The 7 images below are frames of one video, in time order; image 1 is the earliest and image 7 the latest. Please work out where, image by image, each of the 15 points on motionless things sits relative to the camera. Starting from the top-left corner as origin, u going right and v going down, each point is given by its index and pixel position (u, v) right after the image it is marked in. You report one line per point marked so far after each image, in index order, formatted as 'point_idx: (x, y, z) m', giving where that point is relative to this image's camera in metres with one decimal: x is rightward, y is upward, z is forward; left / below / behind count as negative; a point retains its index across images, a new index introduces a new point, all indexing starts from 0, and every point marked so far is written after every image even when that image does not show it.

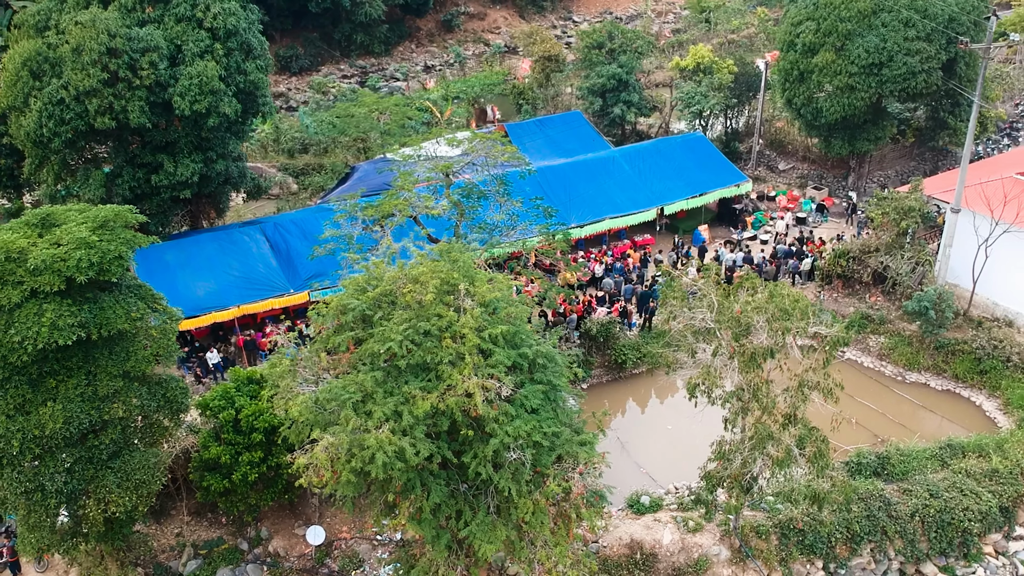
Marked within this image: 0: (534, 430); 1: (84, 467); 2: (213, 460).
0: (+0.3, -1.8, +9.7) m
1: (-5.6, -2.3, +9.9) m
2: (-4.6, -2.6, +11.7) m
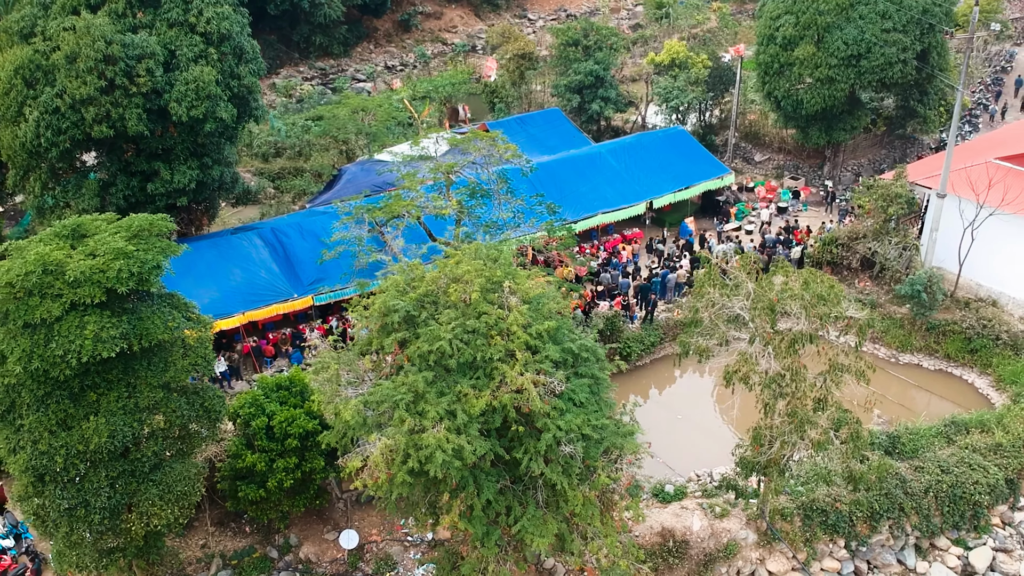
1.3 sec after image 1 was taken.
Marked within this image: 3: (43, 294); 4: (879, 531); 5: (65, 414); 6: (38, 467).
0: (+0.9, -1.7, +9.8) m
1: (-4.9, -2.5, +9.7) m
2: (-4.0, -2.7, +11.6) m
3: (-5.6, -0.1, +9.1) m
4: (+6.8, -4.5, +14.1) m
5: (-5.4, -1.5, +9.3) m
6: (-5.7, -2.2, +9.2) m
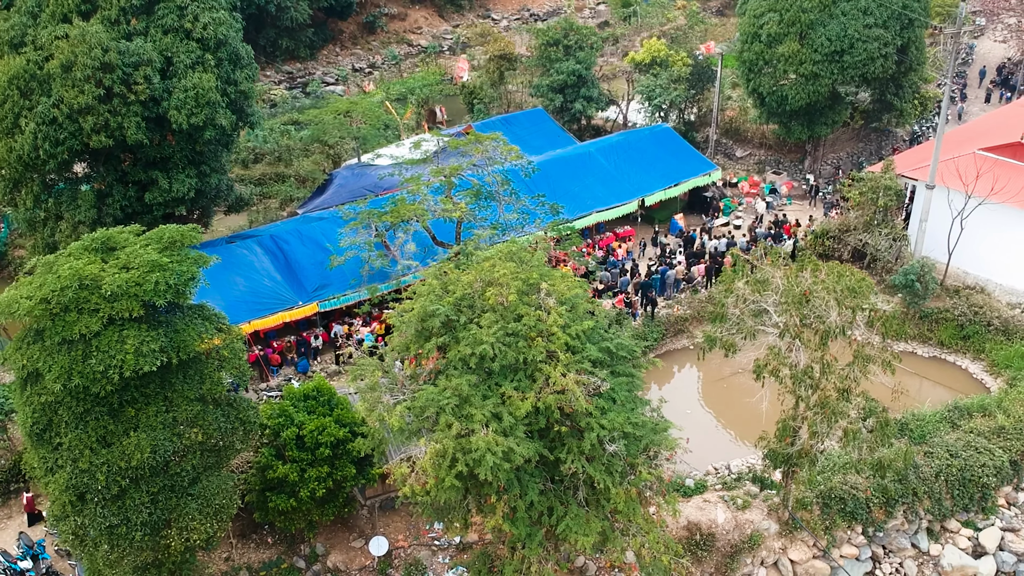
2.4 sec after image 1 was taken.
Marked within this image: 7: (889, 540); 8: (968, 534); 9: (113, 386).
0: (+1.5, -1.7, +9.9) m
1: (-4.4, -2.6, +9.6) m
2: (-3.5, -2.9, +11.5) m
3: (-5.0, -0.2, +8.9) m
4: (+7.2, -4.3, +14.4) m
5: (-4.9, -1.7, +9.1) m
6: (-5.1, -2.3, +9.0) m
7: (+7.2, -4.8, +14.5) m
8: (+8.9, -4.8, +14.9) m
9: (-4.7, -1.2, +9.0) m
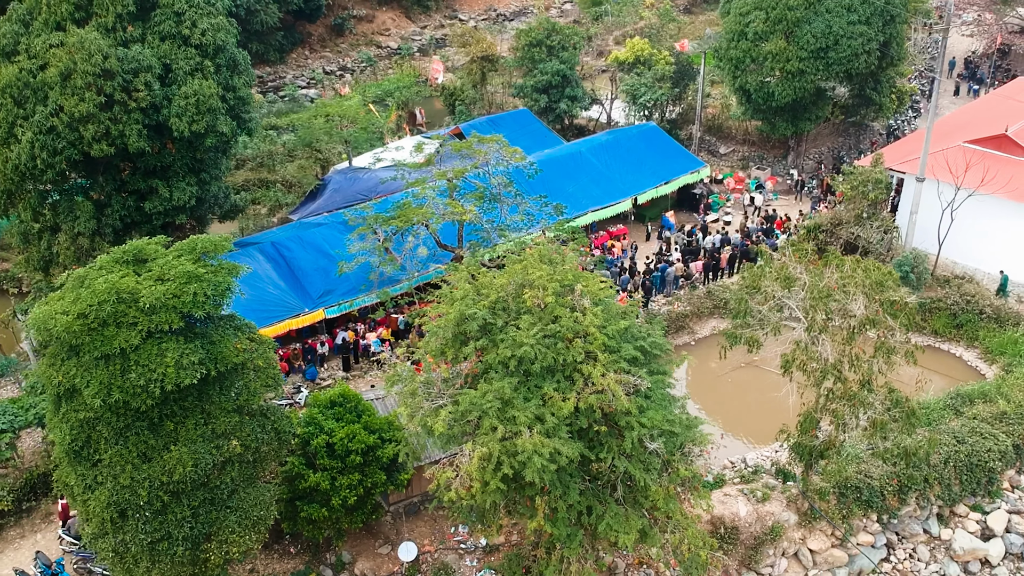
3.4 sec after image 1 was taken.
0: (+2.0, -1.7, +10.0) m
1: (-3.8, -2.8, +9.5) m
2: (-3.0, -3.0, +11.4) m
3: (-4.5, -0.4, +8.8) m
4: (+7.6, -4.2, +14.7) m
5: (-4.3, -1.9, +9.0) m
6: (-4.6, -2.5, +8.8) m
7: (+7.6, -4.7, +14.8) m
8: (+9.3, -4.6, +15.2) m
9: (-4.2, -1.3, +8.9) m
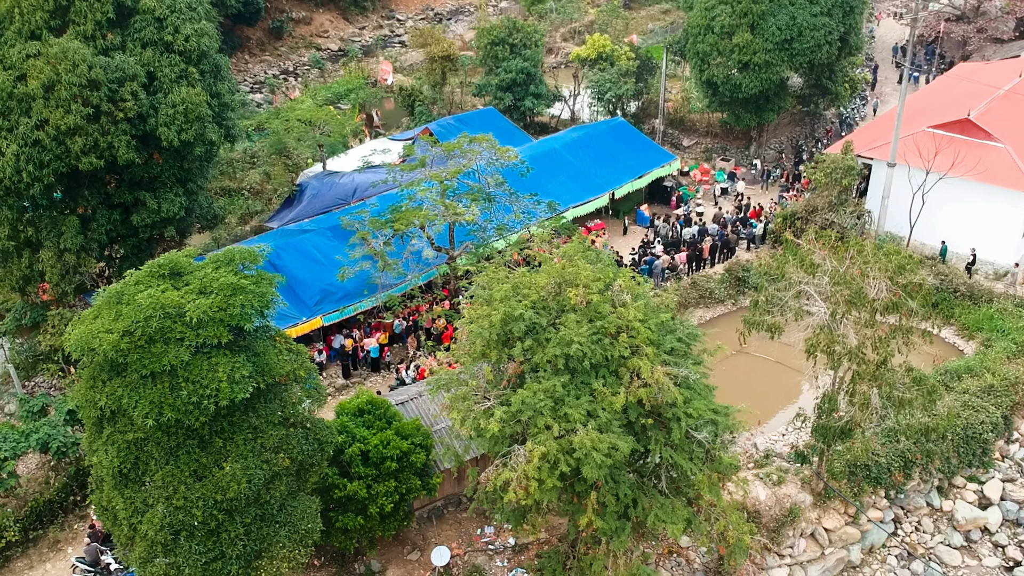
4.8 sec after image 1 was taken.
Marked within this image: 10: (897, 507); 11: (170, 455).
0: (+2.6, -1.6, +10.1) m
1: (-3.1, -2.9, +9.2) m
2: (-2.4, -3.1, +11.2) m
3: (-3.9, -0.6, +8.5) m
4: (+8.0, -3.8, +15.2) m
5: (-3.6, -2.0, +8.7) m
6: (-3.8, -2.7, +8.6) m
7: (+8.0, -4.3, +15.4) m
8: (+9.7, -4.2, +15.9) m
9: (-3.5, -1.5, +8.6) m
10: (+7.8, -4.4, +15.3) m
11: (-3.9, -1.9, +8.7) m
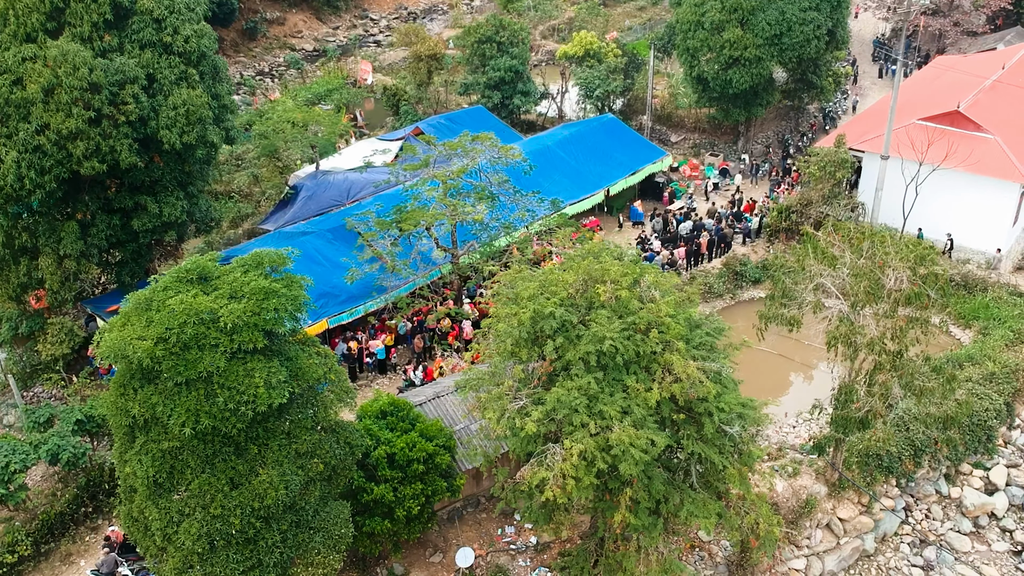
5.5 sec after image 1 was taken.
0: (+3.0, -1.5, +10.2) m
1: (-2.6, -2.9, +9.1) m
2: (-2.0, -3.1, +11.1) m
3: (-3.4, -0.6, +8.4) m
4: (+8.3, -3.6, +15.4) m
5: (-3.2, -2.1, +8.6) m
6: (-3.3, -2.7, +8.4) m
7: (+8.3, -4.1, +15.6) m
8: (+10.0, -4.0, +16.2) m
9: (-3.0, -1.5, +8.5) m
10: (+8.1, -4.2, +15.5) m
11: (-3.4, -2.0, +8.6) m
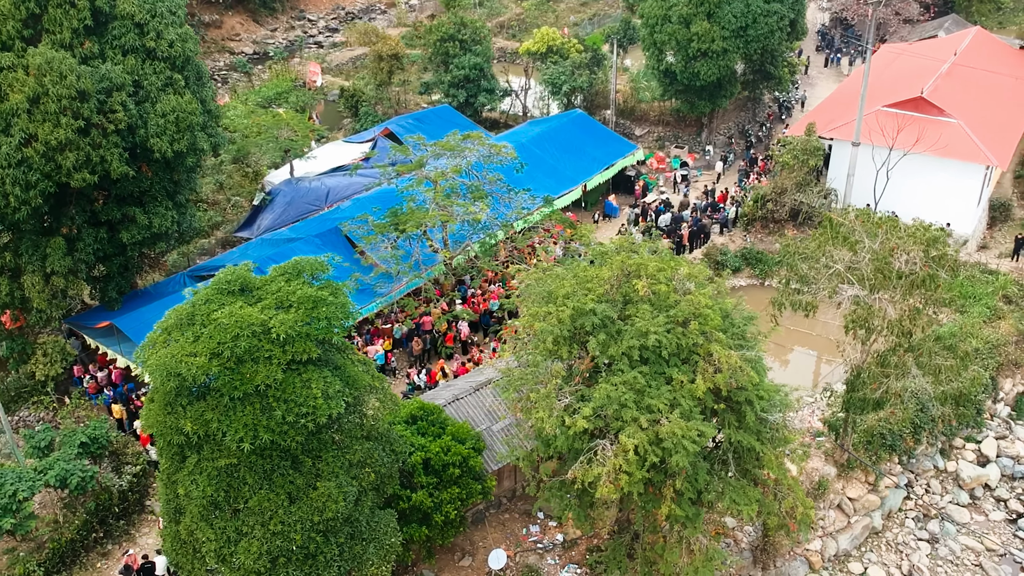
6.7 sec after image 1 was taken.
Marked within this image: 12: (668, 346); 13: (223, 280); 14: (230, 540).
0: (+3.6, -1.4, +10.4) m
1: (-1.9, -3.0, +9.0) m
2: (-1.5, -3.2, +11.0) m
3: (-2.8, -0.8, +8.1) m
4: (+8.6, -3.2, +16.0) m
5: (-2.5, -2.2, +8.4) m
6: (-2.6, -2.8, +8.2) m
7: (+8.6, -3.7, +16.1) m
8: (+10.2, -3.5, +16.8) m
9: (-2.3, -1.6, +8.3) m
10: (+8.4, -3.9, +16.1) m
11: (-2.7, -2.1, +8.3) m
12: (+2.0, -0.7, +9.7) m
13: (-3.4, +0.1, +8.8) m
14: (-3.1, -2.7, +8.3) m
